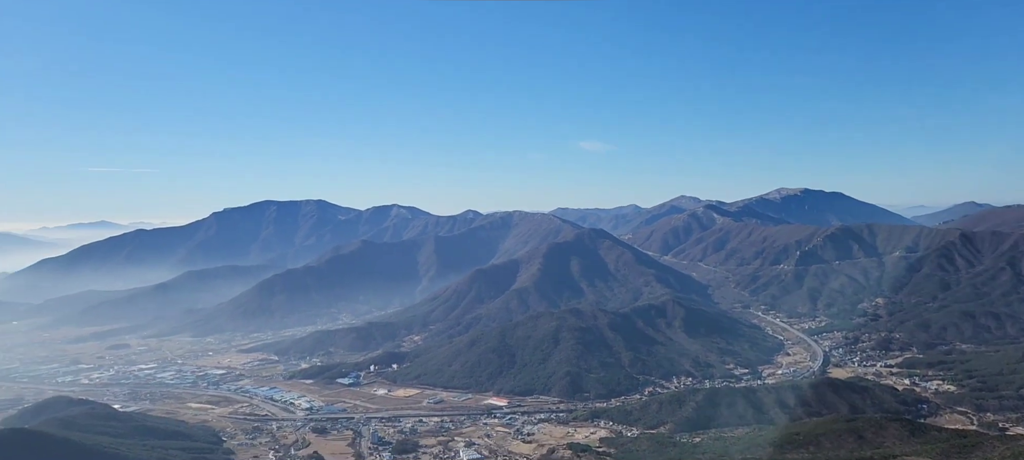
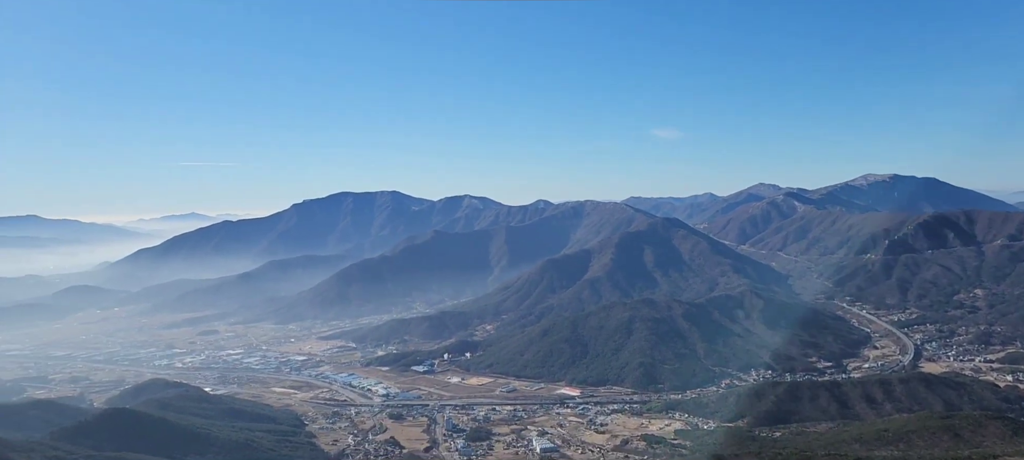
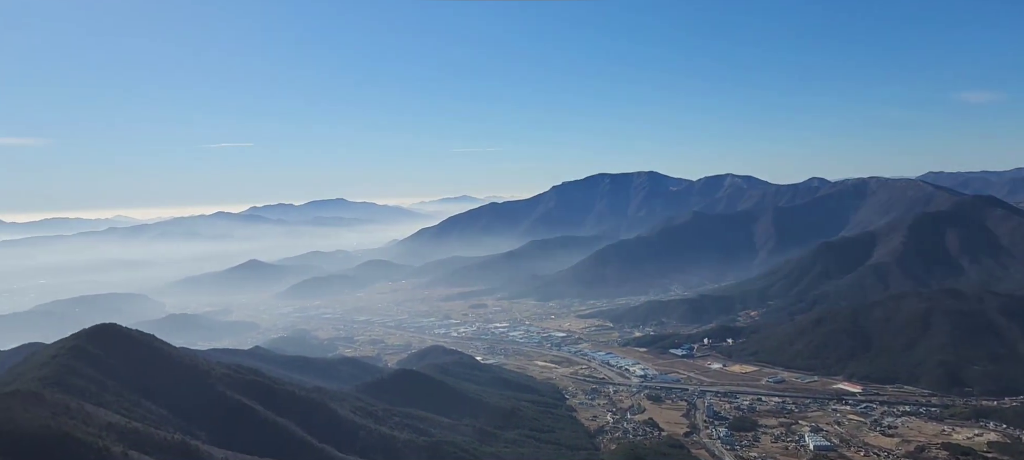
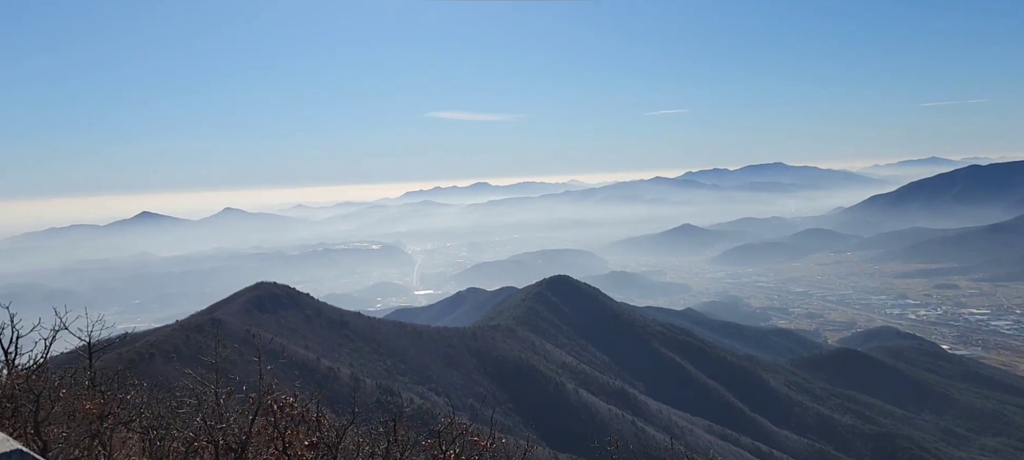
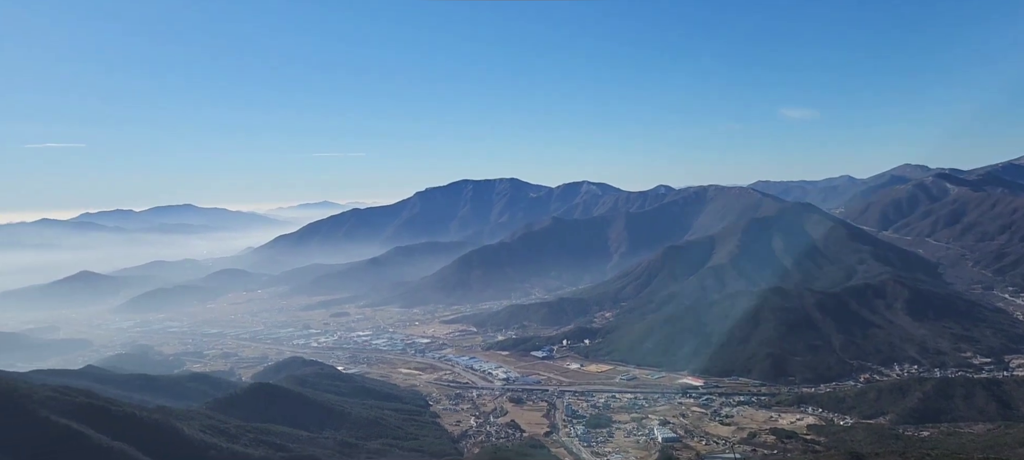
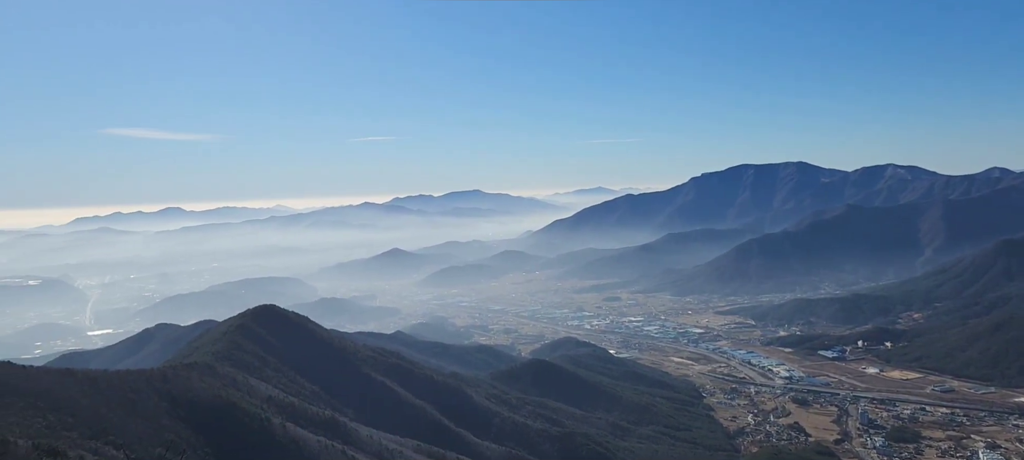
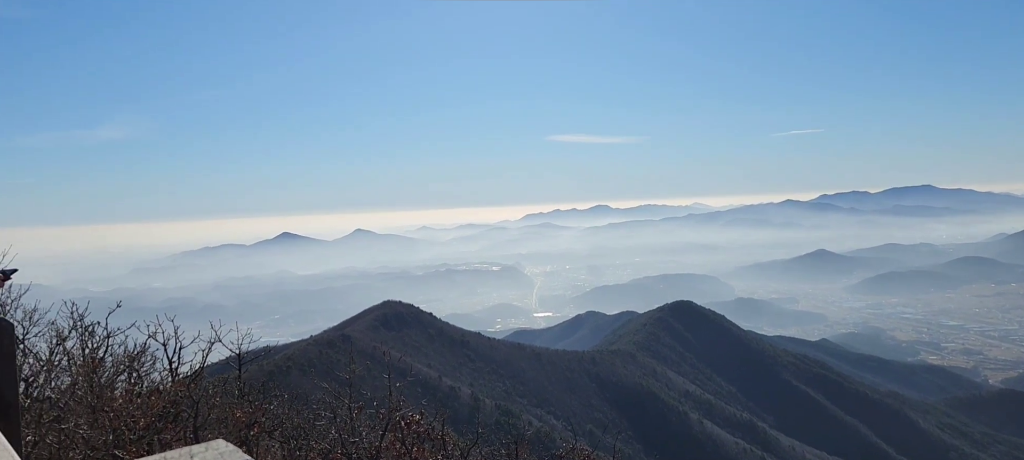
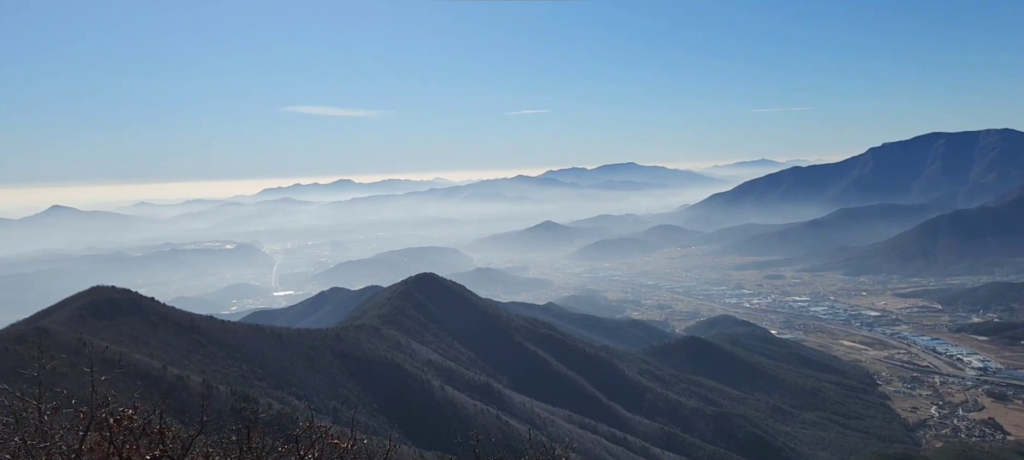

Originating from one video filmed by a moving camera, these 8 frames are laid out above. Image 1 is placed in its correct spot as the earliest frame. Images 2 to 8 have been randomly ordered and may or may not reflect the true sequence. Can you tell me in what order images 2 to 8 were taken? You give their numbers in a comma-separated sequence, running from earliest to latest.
2, 5, 3, 6, 8, 4, 7
